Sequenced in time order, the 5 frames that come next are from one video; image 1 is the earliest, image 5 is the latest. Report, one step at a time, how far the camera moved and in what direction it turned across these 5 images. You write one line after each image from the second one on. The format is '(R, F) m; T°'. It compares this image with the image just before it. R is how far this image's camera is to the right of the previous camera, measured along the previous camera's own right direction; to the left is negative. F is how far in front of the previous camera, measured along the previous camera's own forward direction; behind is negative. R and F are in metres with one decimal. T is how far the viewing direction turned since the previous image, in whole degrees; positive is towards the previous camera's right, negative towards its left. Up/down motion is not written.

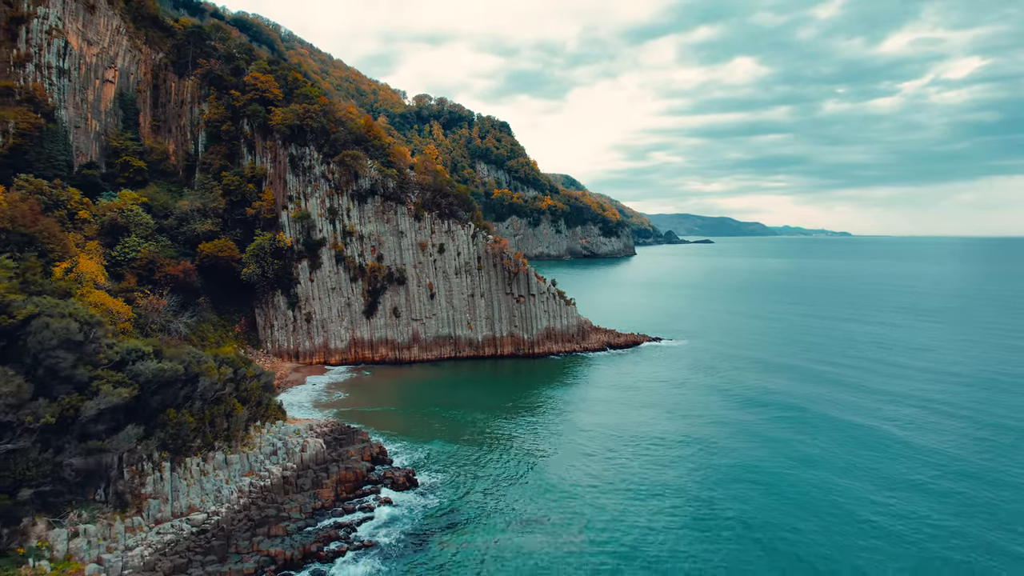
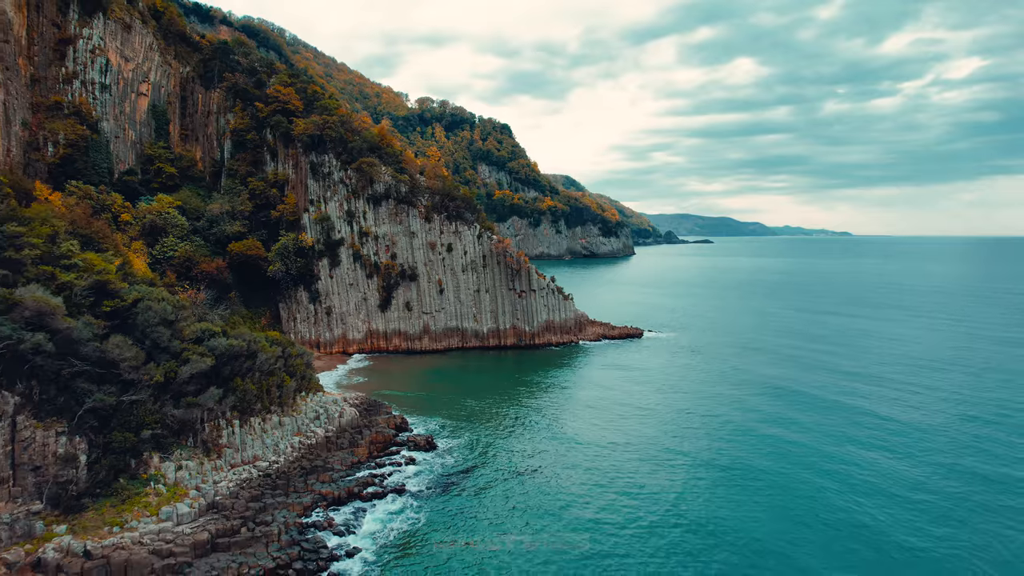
(-0.2, -5.7) m; 0°
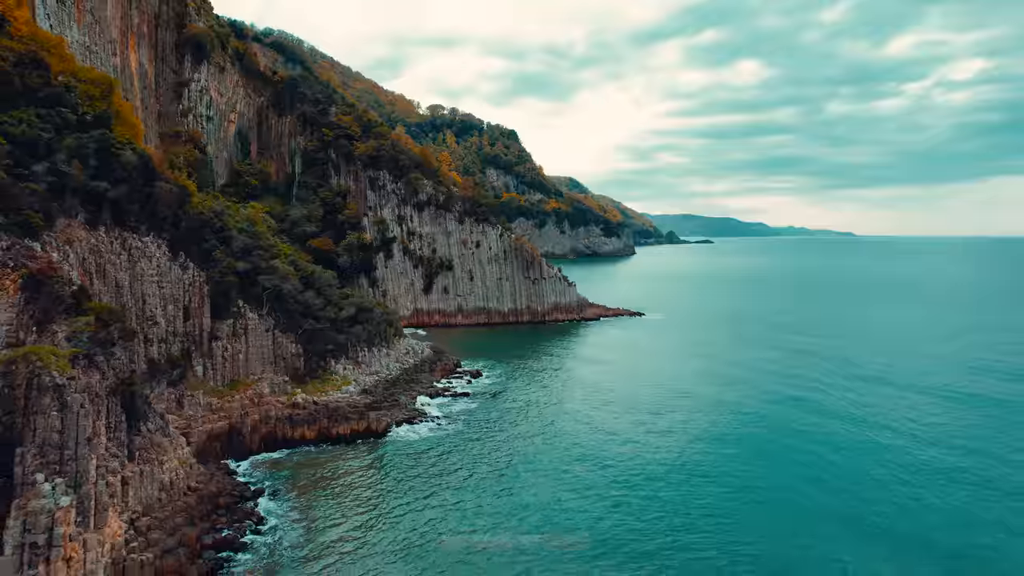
(-2.0, -18.2) m; 0°
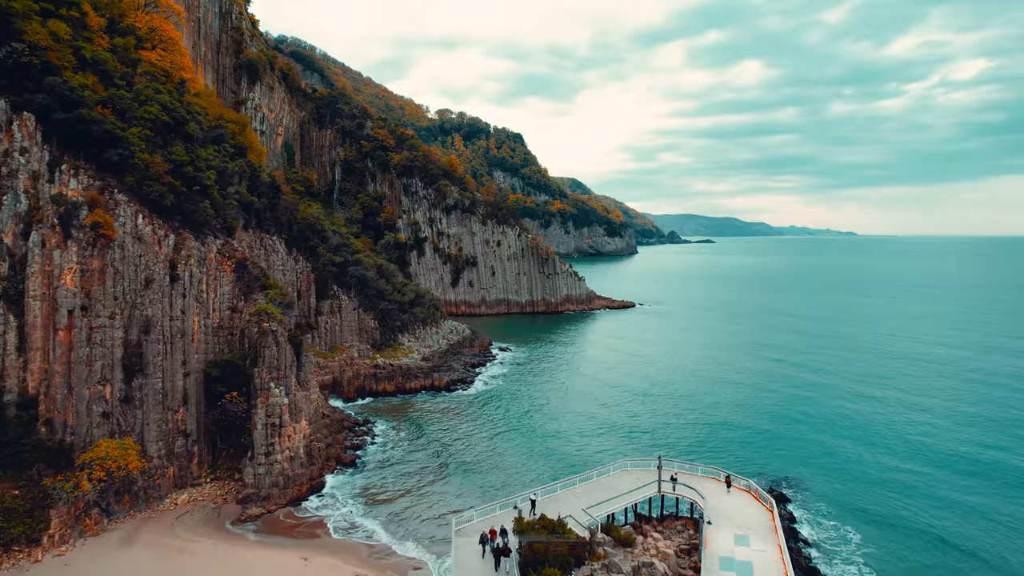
(-2.8, -11.5) m; 0°
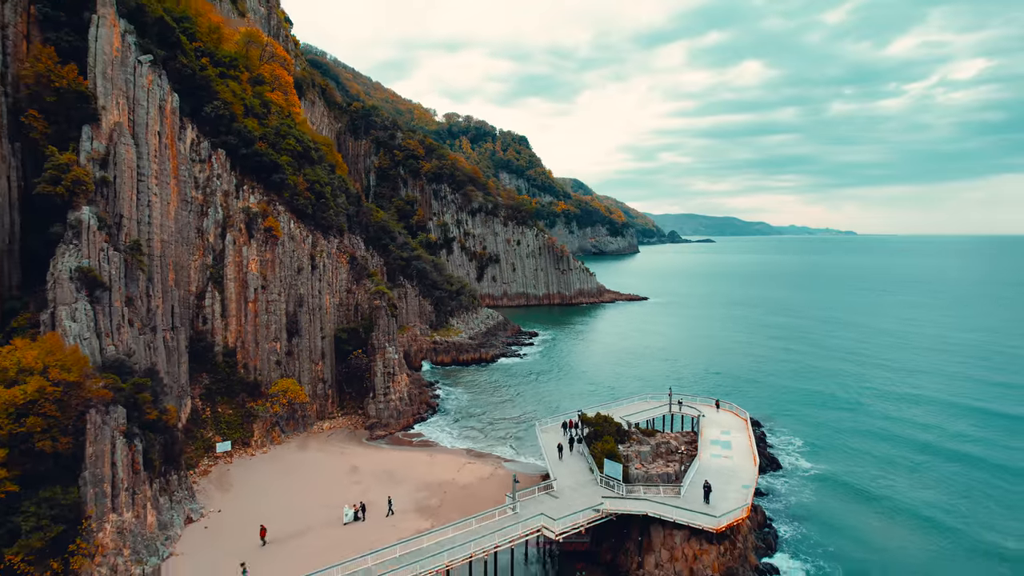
(-3.9, -11.3) m; 0°
